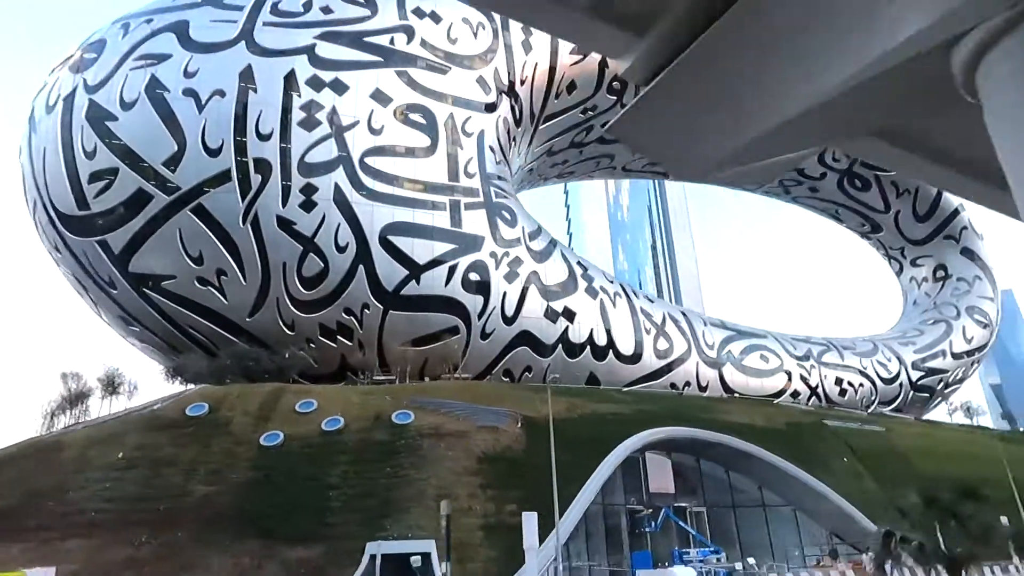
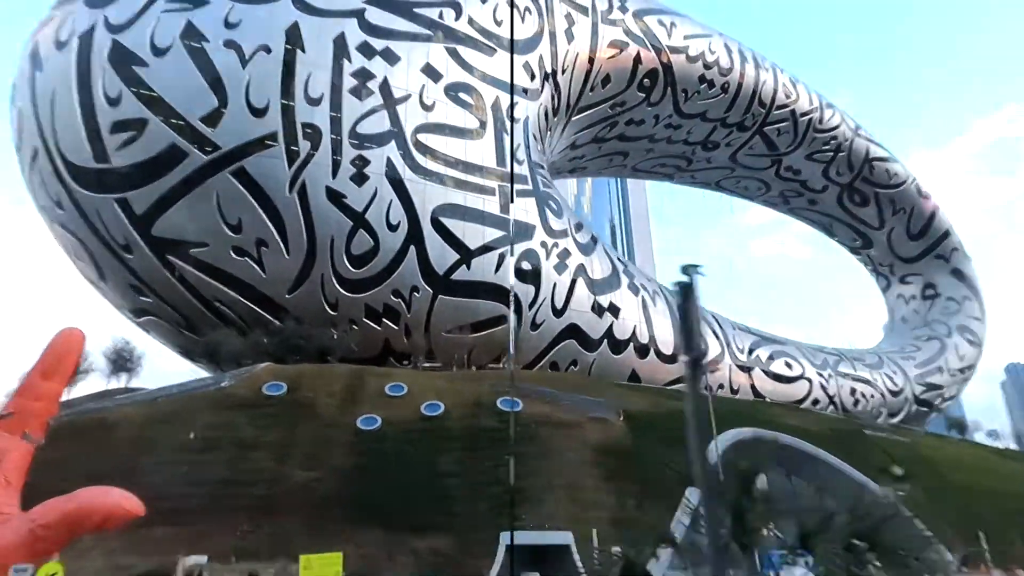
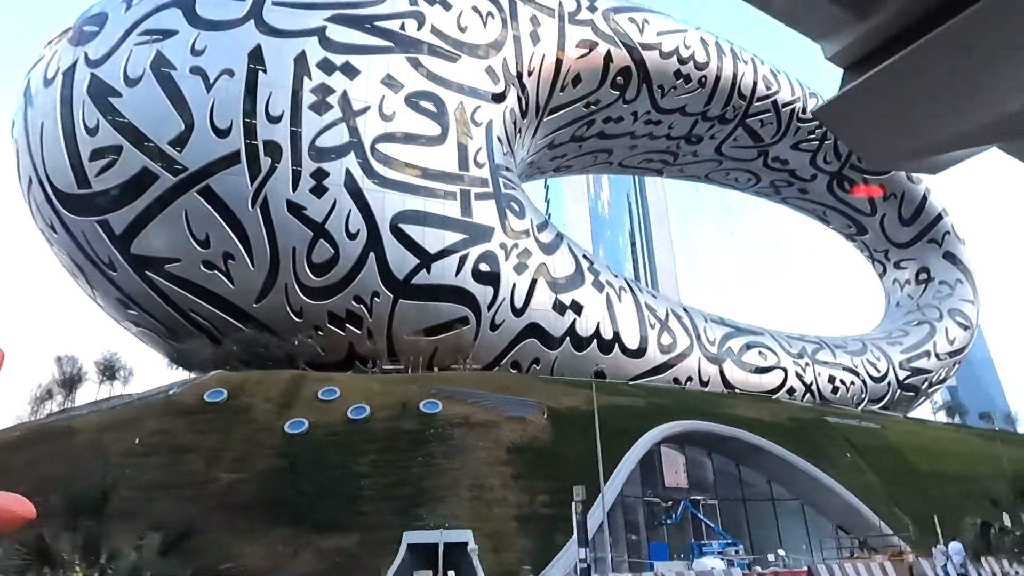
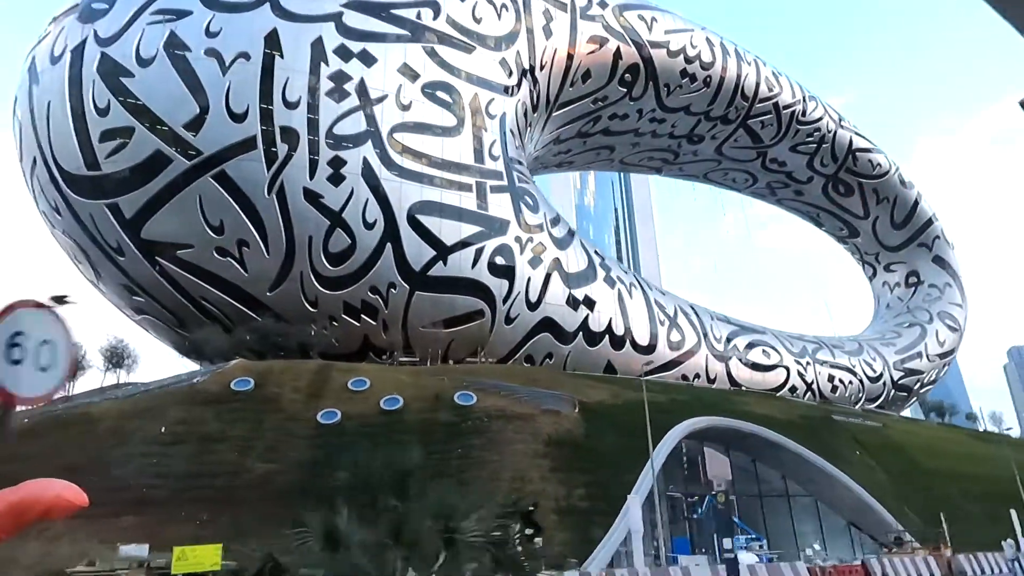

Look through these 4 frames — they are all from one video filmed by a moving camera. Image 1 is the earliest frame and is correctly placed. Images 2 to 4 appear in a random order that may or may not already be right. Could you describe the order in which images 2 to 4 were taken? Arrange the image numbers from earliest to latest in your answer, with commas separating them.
3, 4, 2
